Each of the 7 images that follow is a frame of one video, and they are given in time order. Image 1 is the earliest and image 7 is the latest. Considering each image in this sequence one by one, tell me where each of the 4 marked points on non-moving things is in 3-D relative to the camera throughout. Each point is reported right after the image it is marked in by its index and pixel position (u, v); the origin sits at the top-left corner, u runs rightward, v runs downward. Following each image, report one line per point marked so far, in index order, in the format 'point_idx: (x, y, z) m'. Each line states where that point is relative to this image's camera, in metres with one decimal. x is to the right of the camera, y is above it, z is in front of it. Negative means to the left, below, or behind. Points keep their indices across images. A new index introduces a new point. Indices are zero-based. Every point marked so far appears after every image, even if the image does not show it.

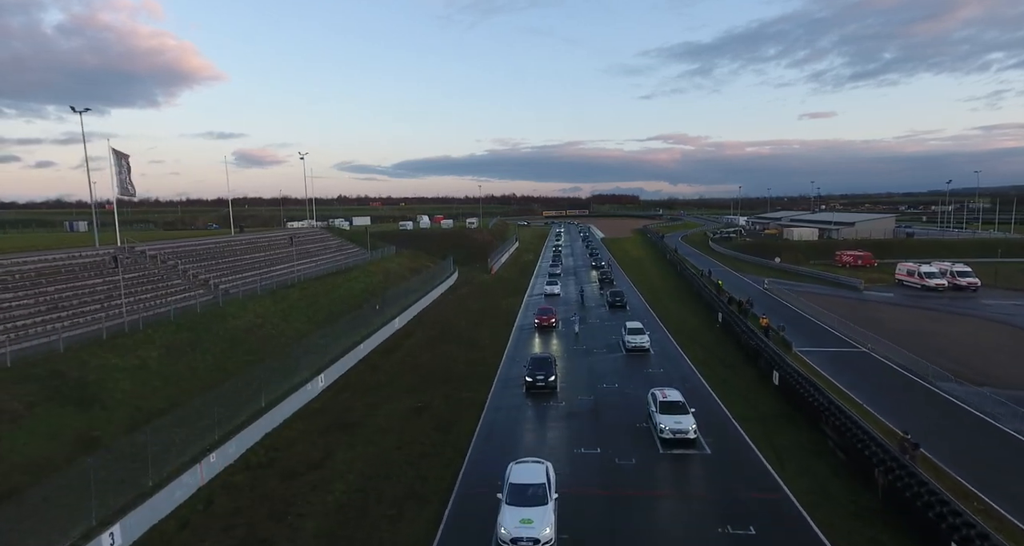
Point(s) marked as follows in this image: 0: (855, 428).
0: (+10.7, -4.8, +17.6) m
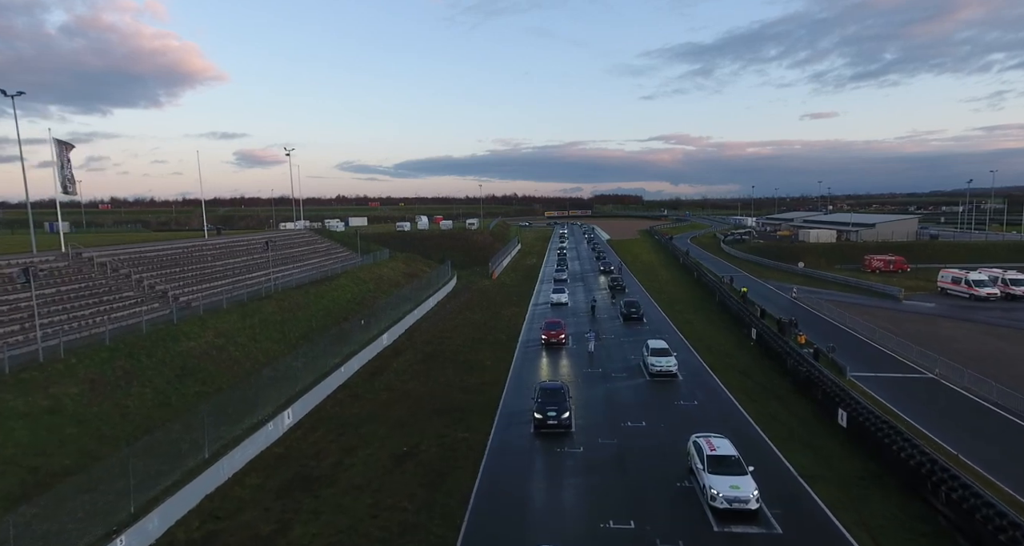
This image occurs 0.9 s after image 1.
0: (+10.8, -5.4, +13.1) m
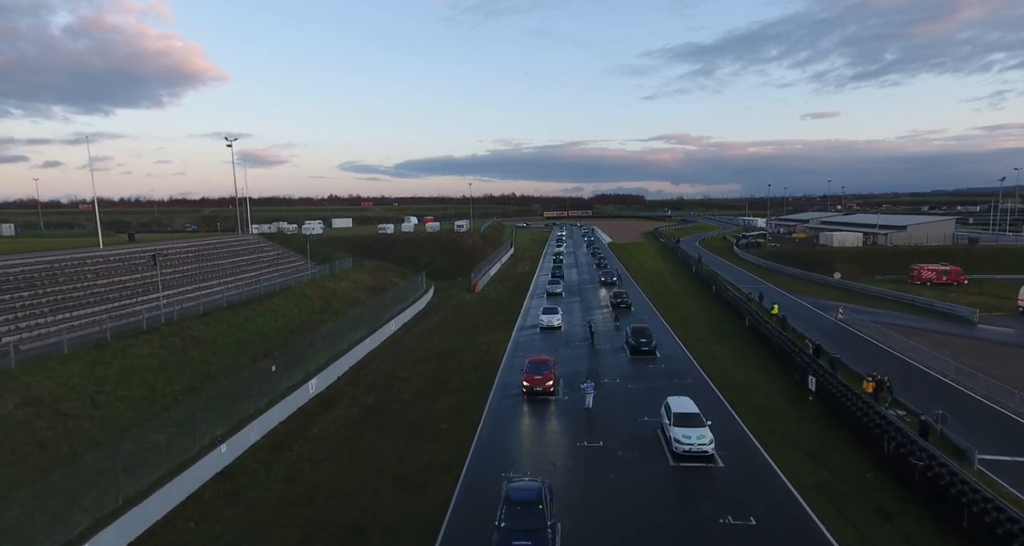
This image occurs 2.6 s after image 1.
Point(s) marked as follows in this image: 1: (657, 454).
0: (+9.5, -6.4, +4.5) m
1: (+4.9, -6.0, +19.2) m
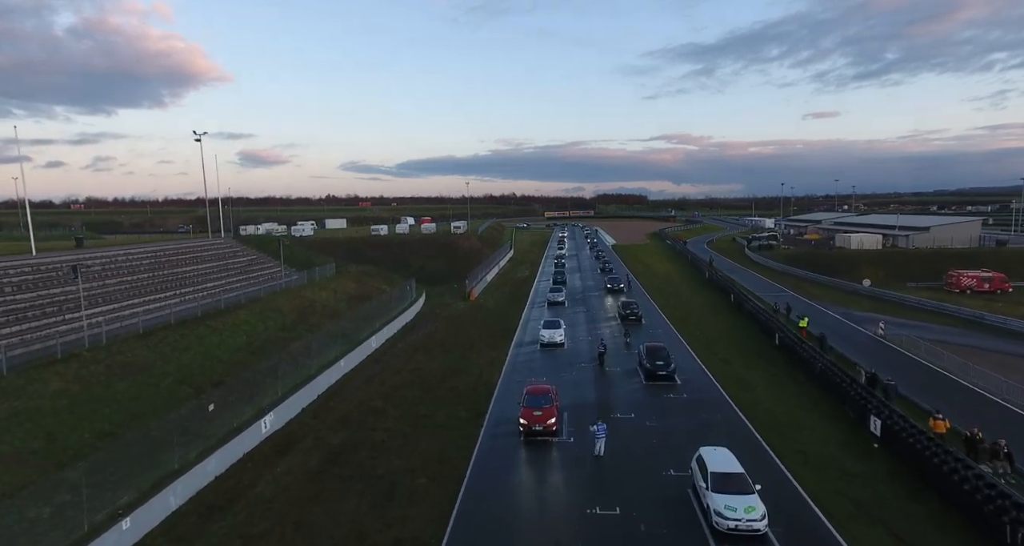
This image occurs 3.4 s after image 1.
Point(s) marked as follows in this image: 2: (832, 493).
0: (+9.3, -7.0, +0.1) m
1: (+4.7, -6.6, +14.9) m
2: (+9.0, -6.1, +16.3) m
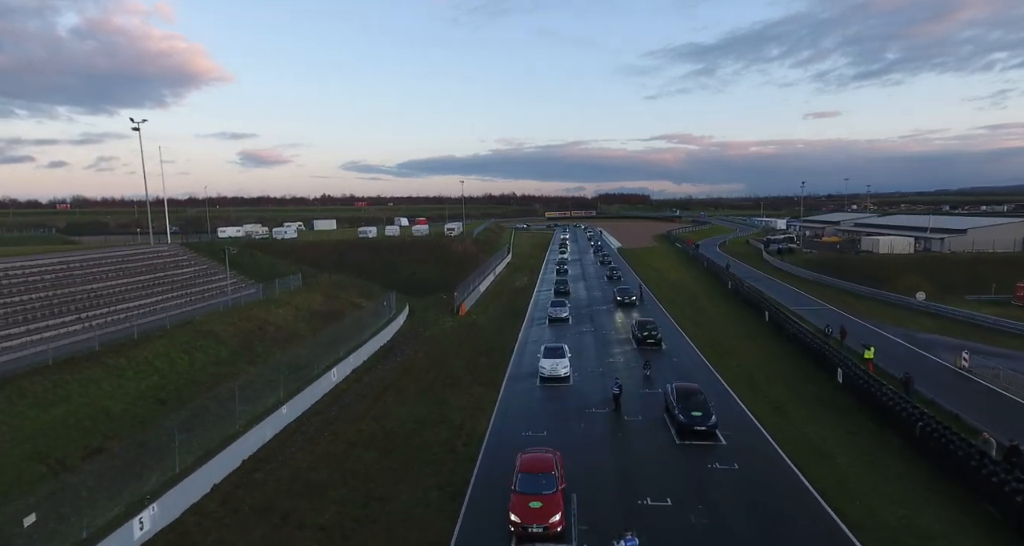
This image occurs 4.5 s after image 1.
0: (+8.9, -7.8, -6.3) m
1: (+4.3, -7.4, +8.4) m
2: (+8.6, -6.9, +9.9) m
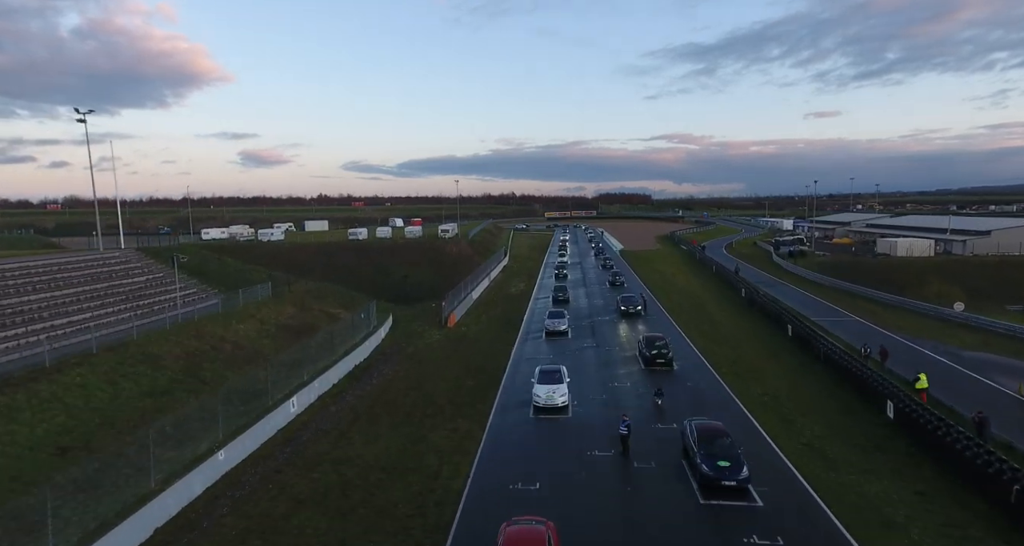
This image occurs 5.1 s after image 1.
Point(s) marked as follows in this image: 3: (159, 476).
0: (+8.4, -8.3, -10.1) m
1: (+3.9, -7.9, +4.6) m
2: (+8.2, -7.5, +6.0) m
3: (-10.1, -5.6, +16.6) m
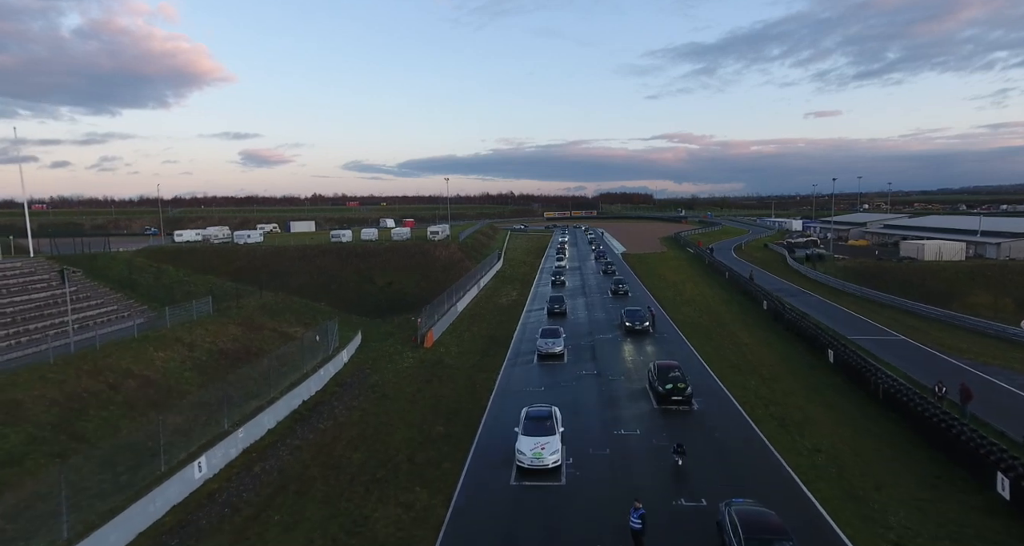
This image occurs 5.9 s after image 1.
0: (+7.6, -9.0, -15.7) m
1: (+3.1, -8.6, -0.9) m
2: (+7.4, -8.1, +0.5) m
3: (-10.9, -6.3, +11.1) m
